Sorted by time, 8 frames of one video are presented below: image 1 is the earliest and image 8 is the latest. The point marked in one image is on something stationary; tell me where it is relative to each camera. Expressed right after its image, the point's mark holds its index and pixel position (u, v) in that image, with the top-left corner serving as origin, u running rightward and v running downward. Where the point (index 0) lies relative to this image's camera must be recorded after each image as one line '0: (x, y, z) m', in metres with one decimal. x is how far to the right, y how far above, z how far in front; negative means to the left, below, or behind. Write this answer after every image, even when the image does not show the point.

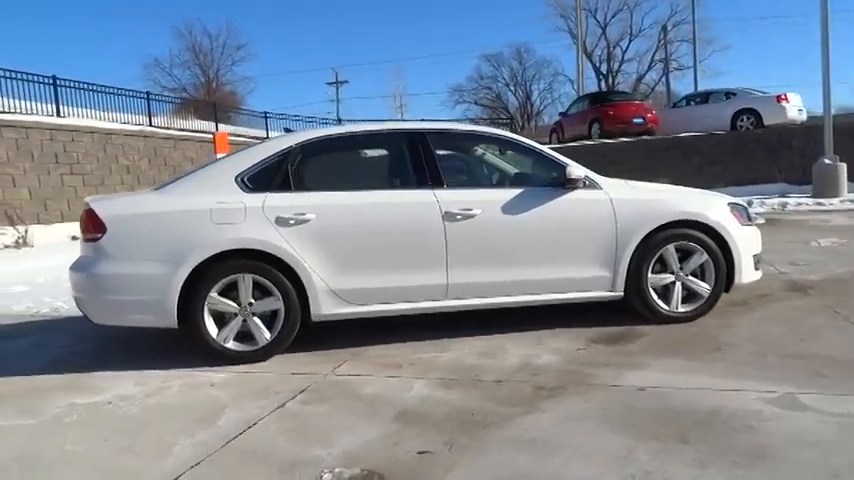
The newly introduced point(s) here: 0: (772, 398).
0: (+2.0, -0.9, +3.7) m
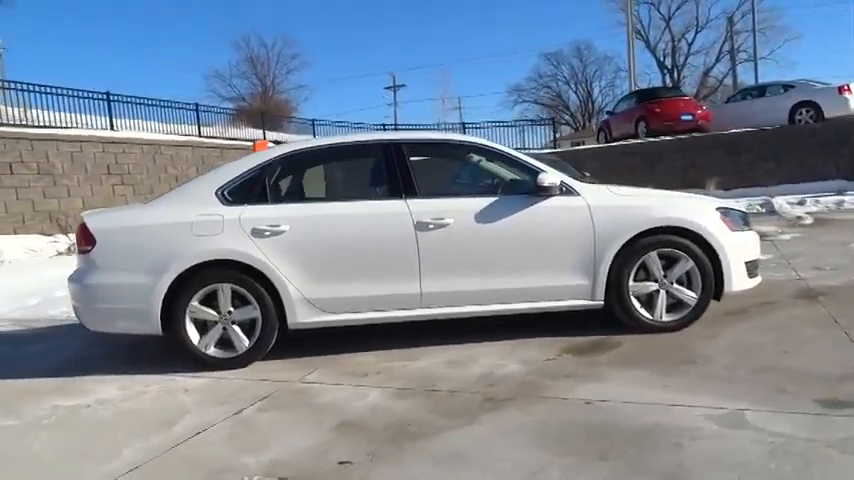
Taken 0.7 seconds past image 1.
0: (+1.6, -1.0, +3.6) m
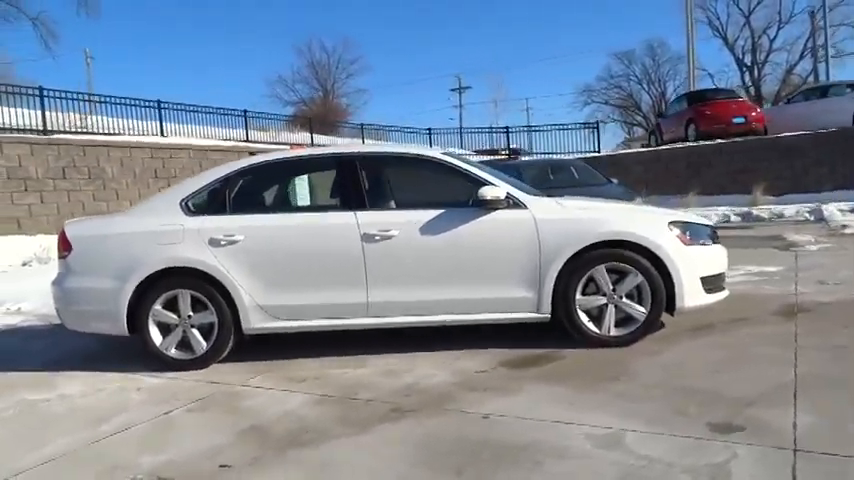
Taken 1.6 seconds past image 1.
0: (+1.0, -1.1, +3.5) m
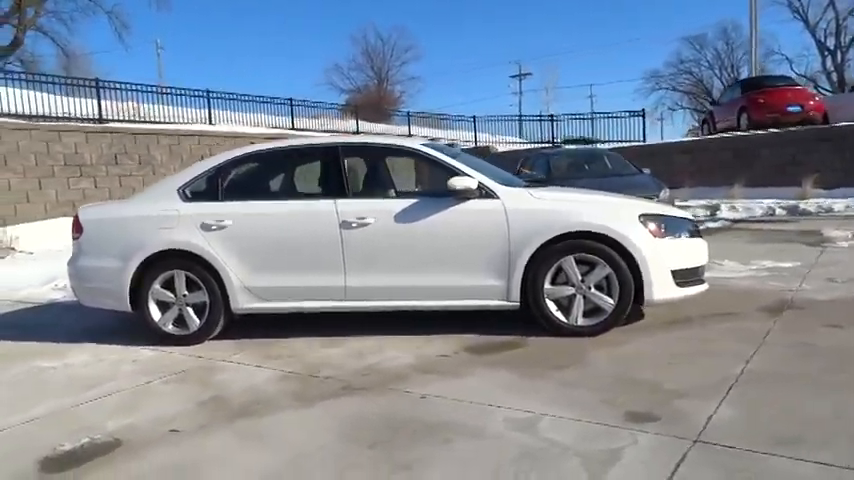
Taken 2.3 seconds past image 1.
0: (+0.5, -1.0, +3.7) m
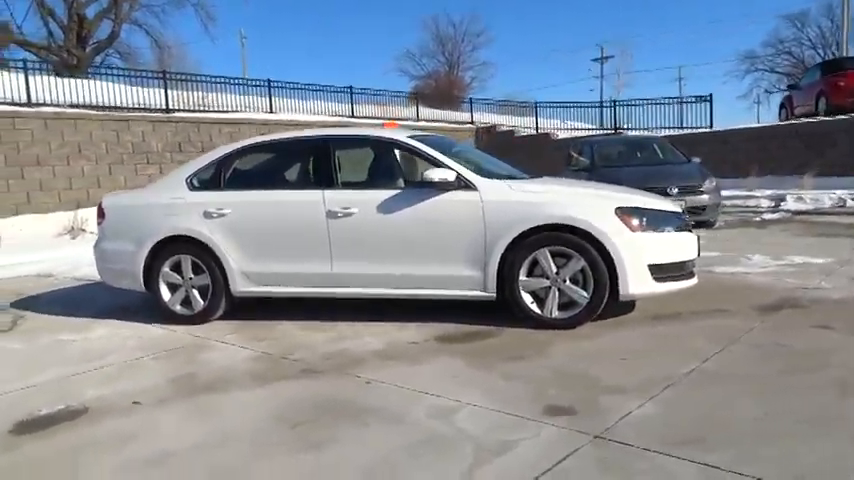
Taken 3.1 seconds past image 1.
0: (+0.1, -1.0, +3.8) m
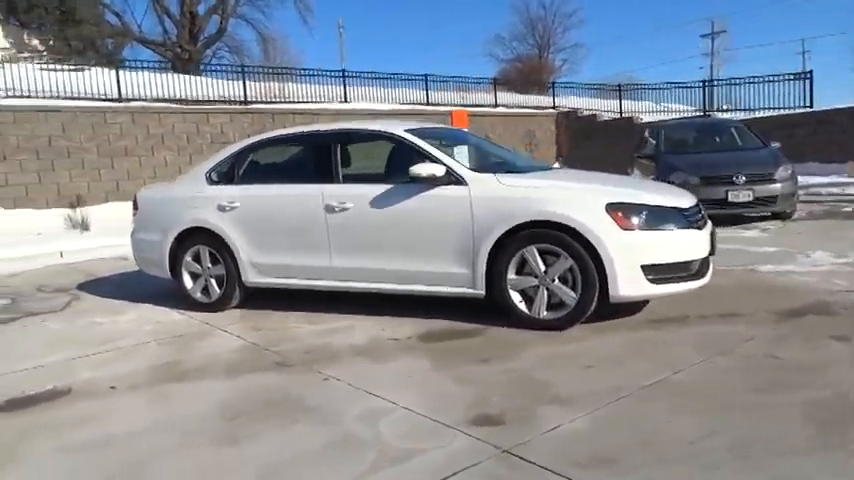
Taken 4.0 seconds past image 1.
0: (-0.3, -1.0, +3.8) m
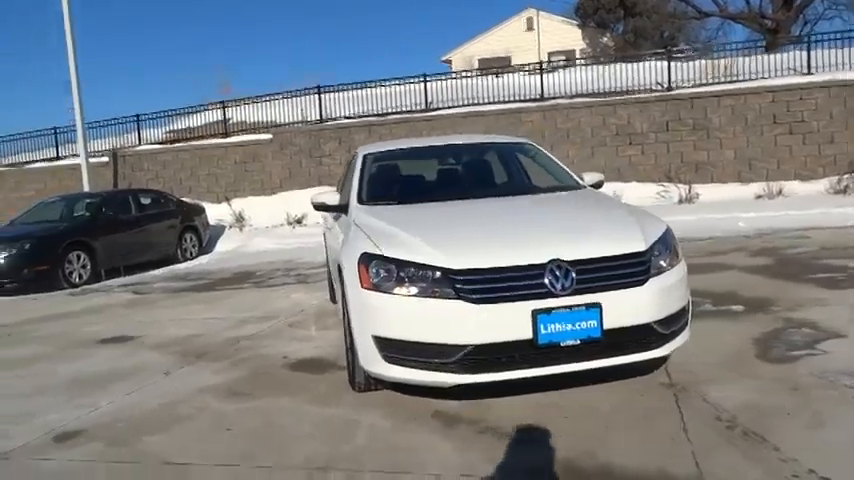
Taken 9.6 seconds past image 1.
0: (-0.1, -1.1, +4.3) m
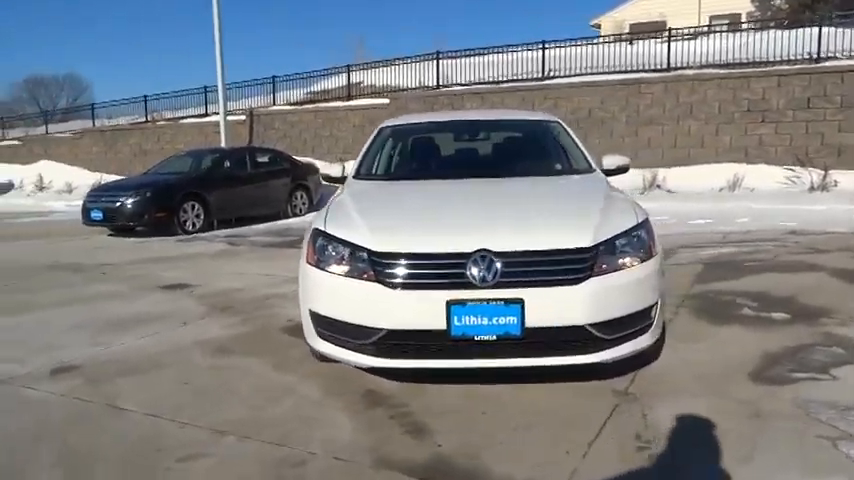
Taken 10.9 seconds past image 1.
0: (-0.5, -1.0, +4.4) m
